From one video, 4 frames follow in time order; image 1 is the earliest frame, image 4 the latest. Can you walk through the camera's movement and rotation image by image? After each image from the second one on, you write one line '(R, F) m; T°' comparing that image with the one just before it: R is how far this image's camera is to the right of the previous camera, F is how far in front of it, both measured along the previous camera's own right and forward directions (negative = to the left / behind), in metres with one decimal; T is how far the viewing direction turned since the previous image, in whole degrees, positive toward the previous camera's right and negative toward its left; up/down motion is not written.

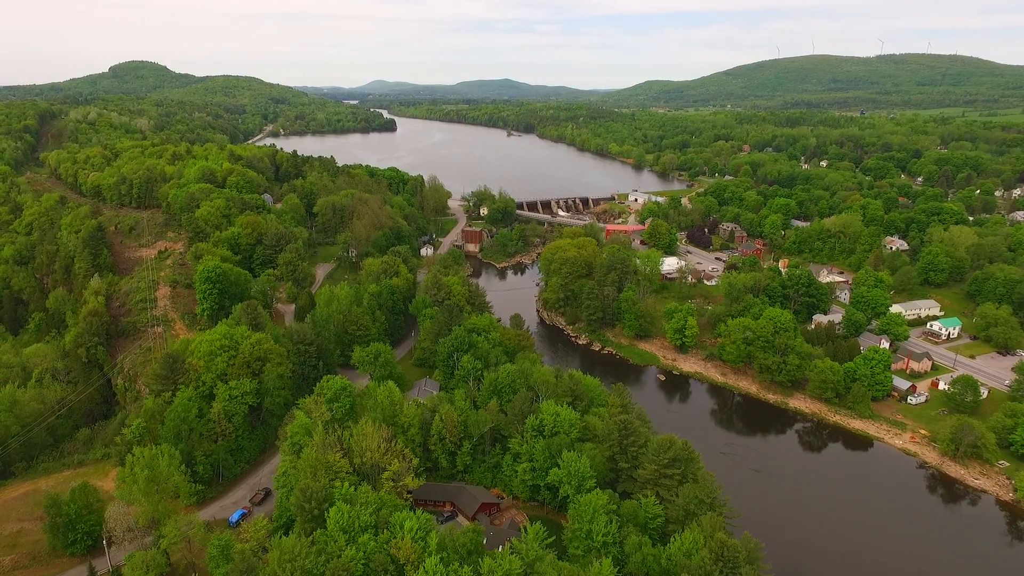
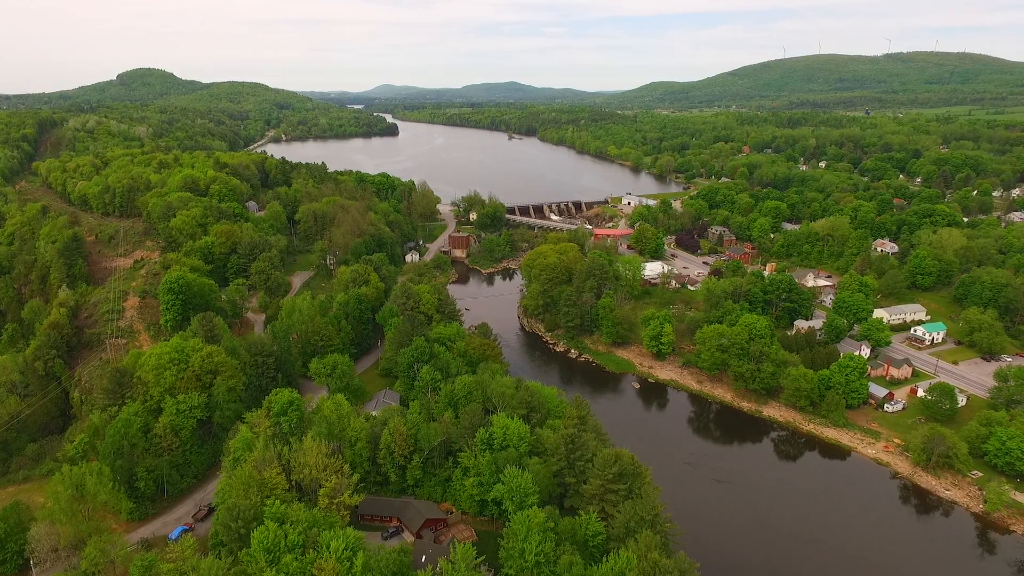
(+2.2, +0.3) m; -1°
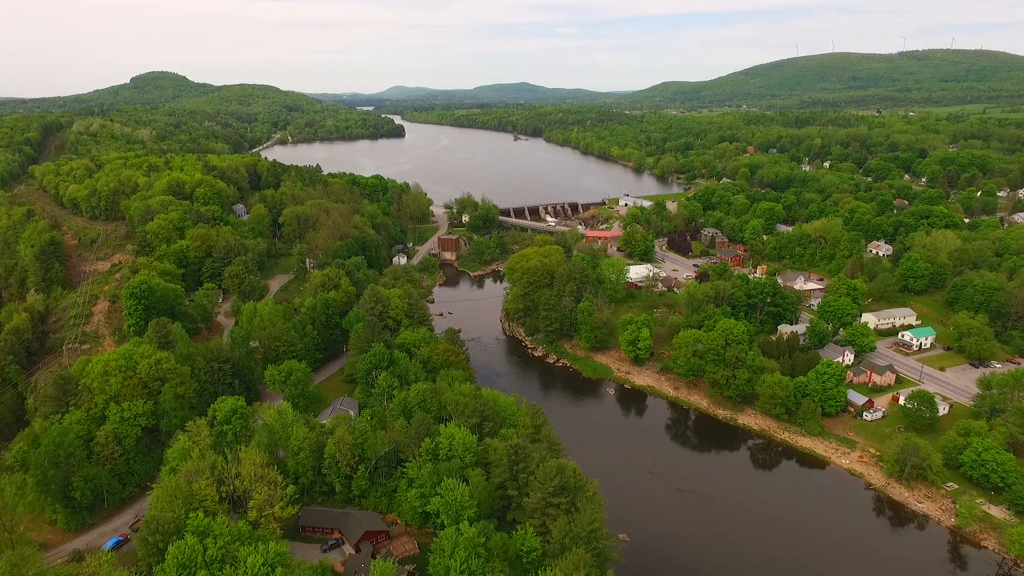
(+2.4, +0.6) m; -1°
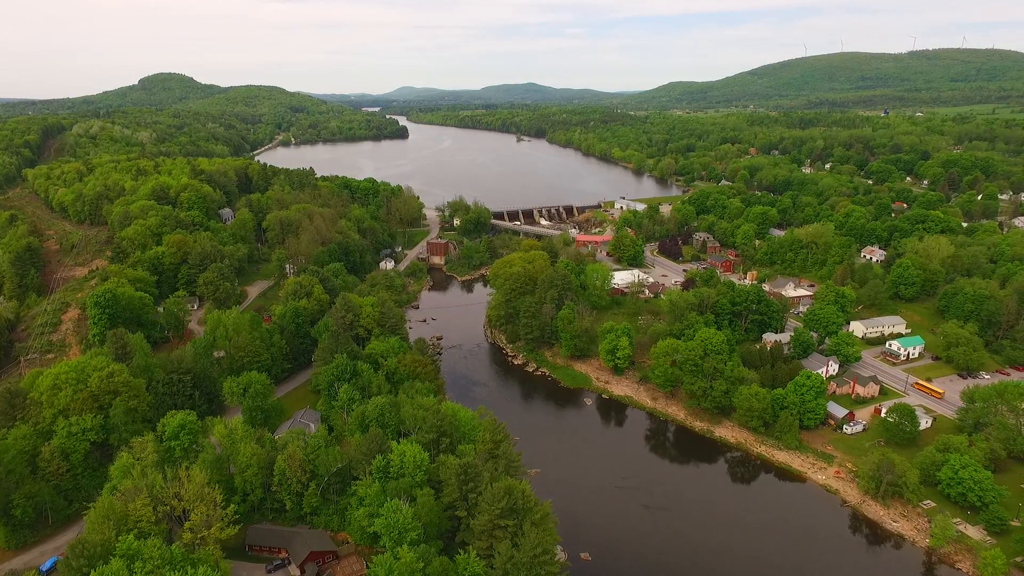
(+1.9, +0.6) m; -1°
